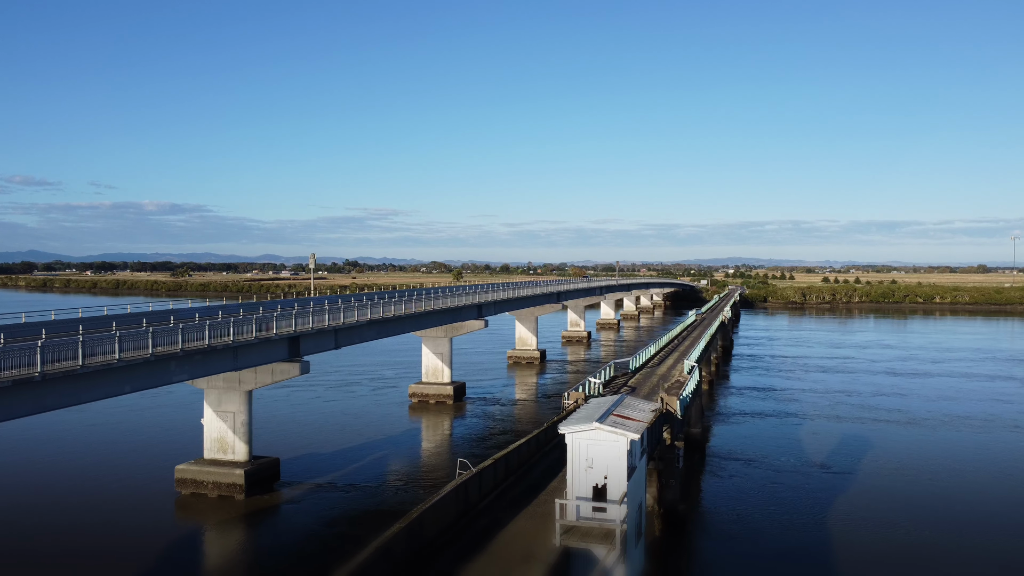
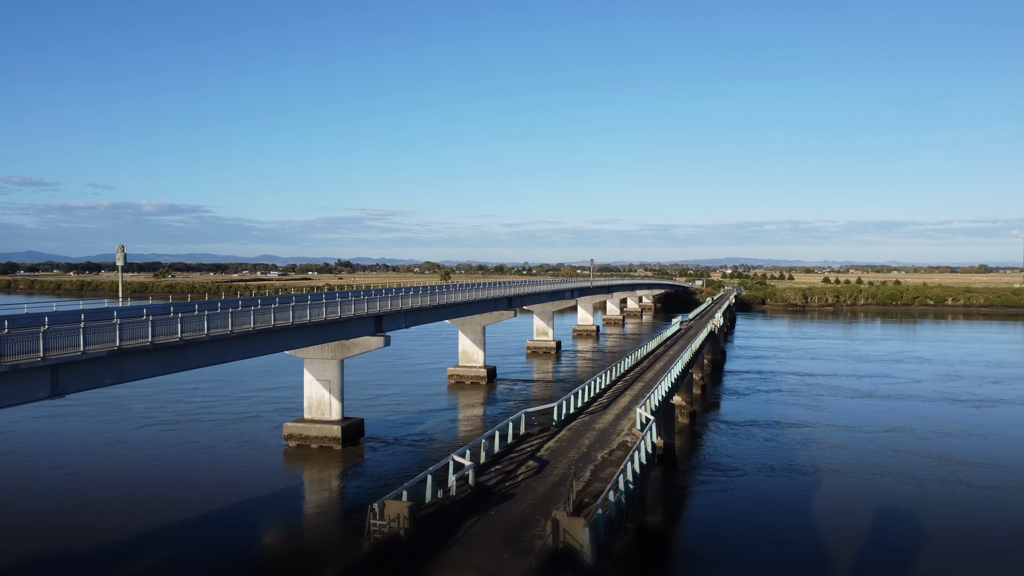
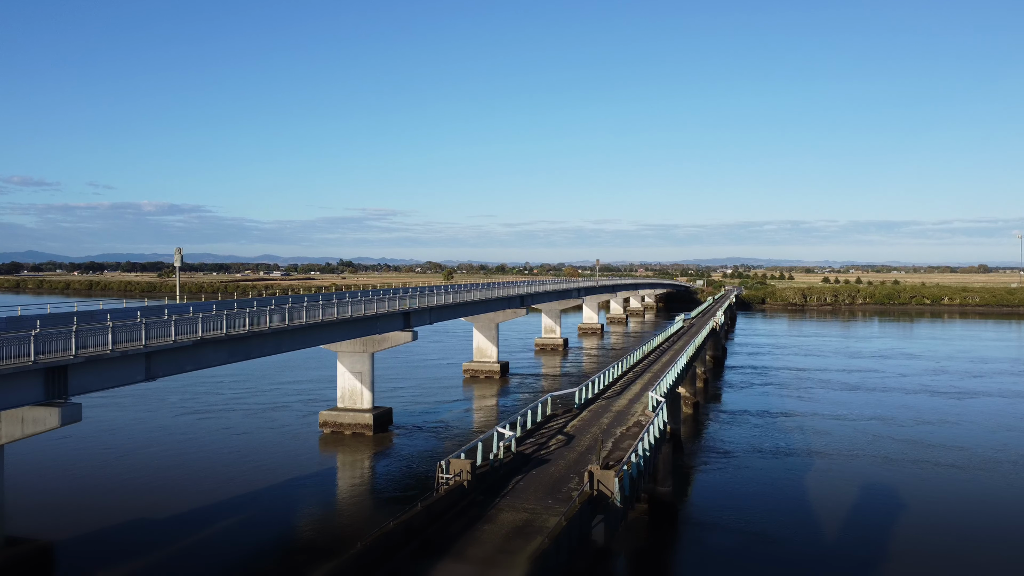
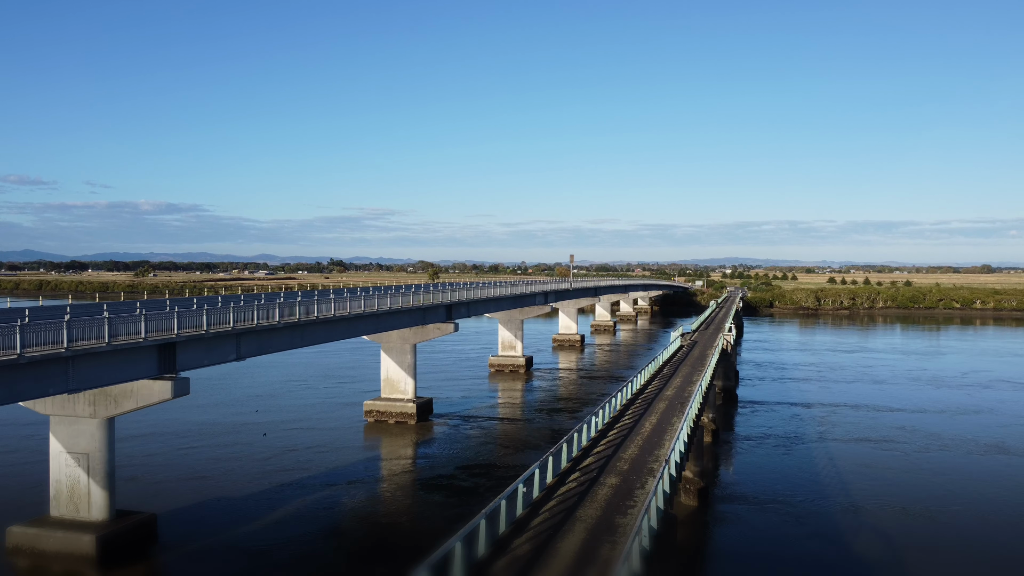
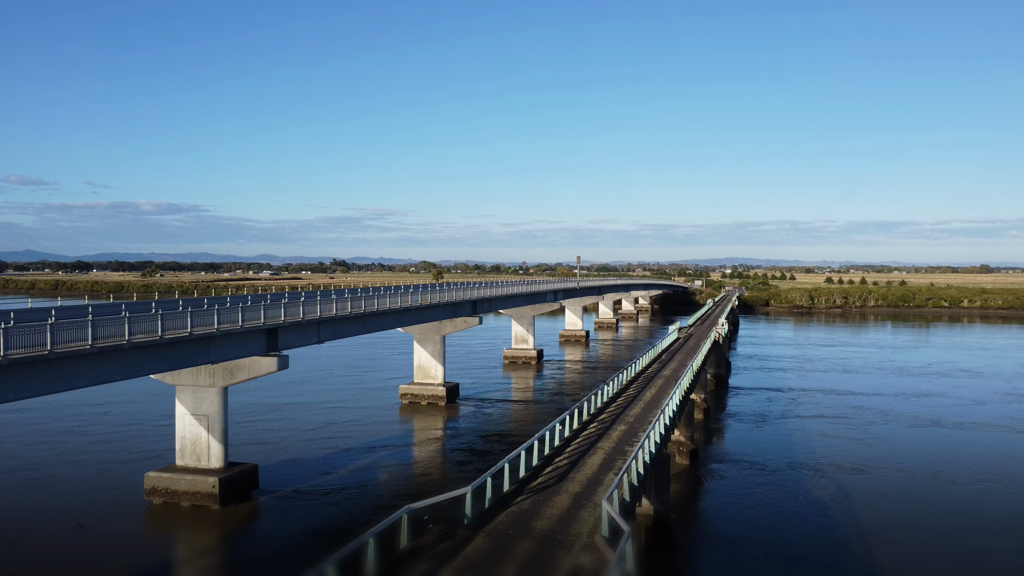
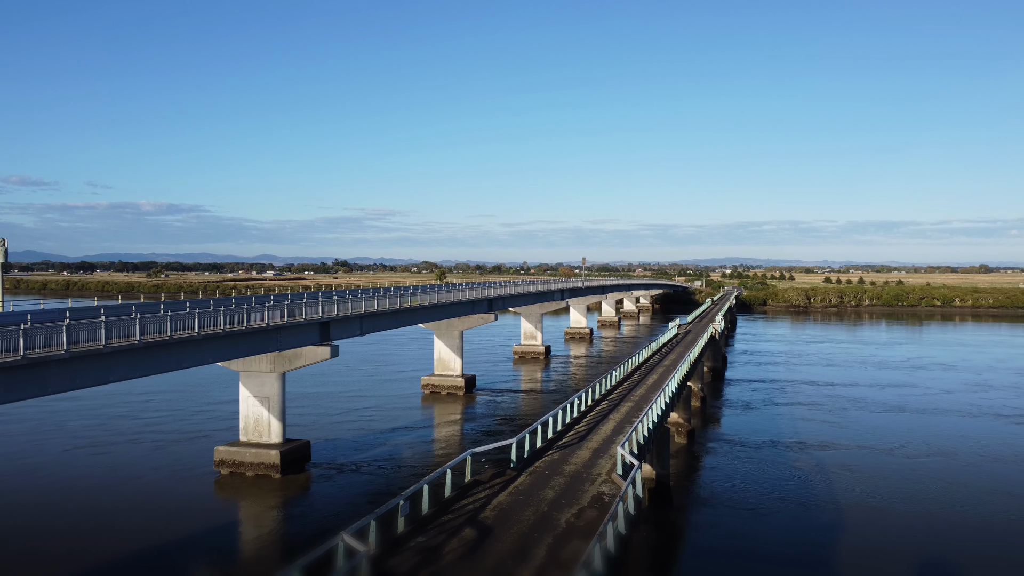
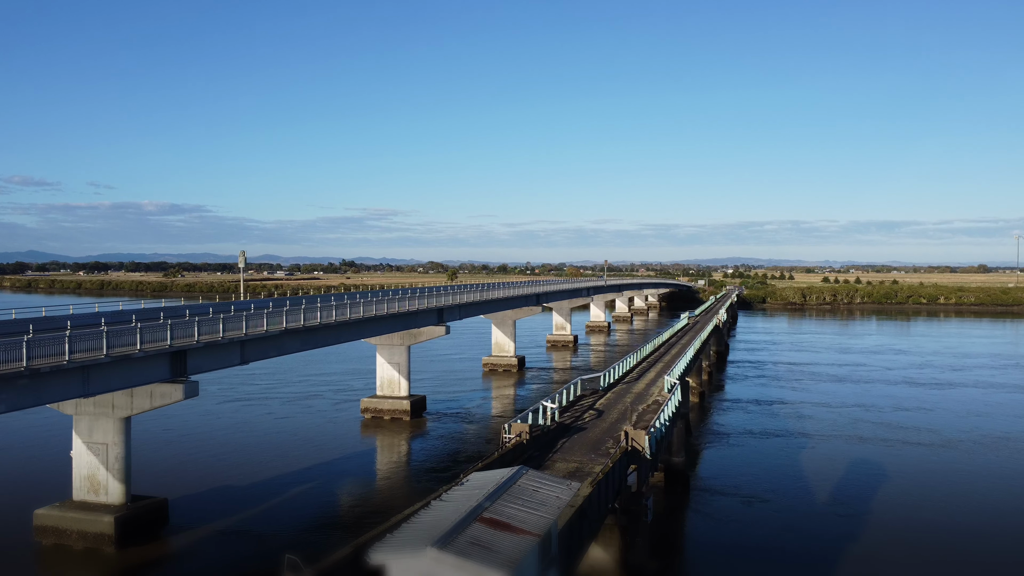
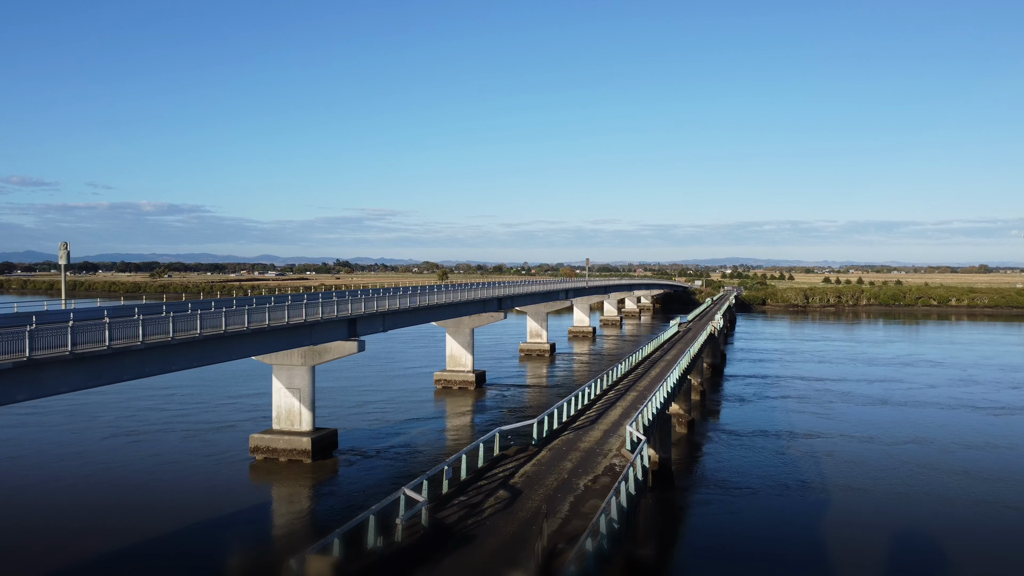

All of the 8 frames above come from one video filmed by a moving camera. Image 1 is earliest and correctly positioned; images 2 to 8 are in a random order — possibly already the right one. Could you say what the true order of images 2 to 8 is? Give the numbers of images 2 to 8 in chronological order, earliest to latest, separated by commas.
7, 3, 2, 8, 6, 5, 4
